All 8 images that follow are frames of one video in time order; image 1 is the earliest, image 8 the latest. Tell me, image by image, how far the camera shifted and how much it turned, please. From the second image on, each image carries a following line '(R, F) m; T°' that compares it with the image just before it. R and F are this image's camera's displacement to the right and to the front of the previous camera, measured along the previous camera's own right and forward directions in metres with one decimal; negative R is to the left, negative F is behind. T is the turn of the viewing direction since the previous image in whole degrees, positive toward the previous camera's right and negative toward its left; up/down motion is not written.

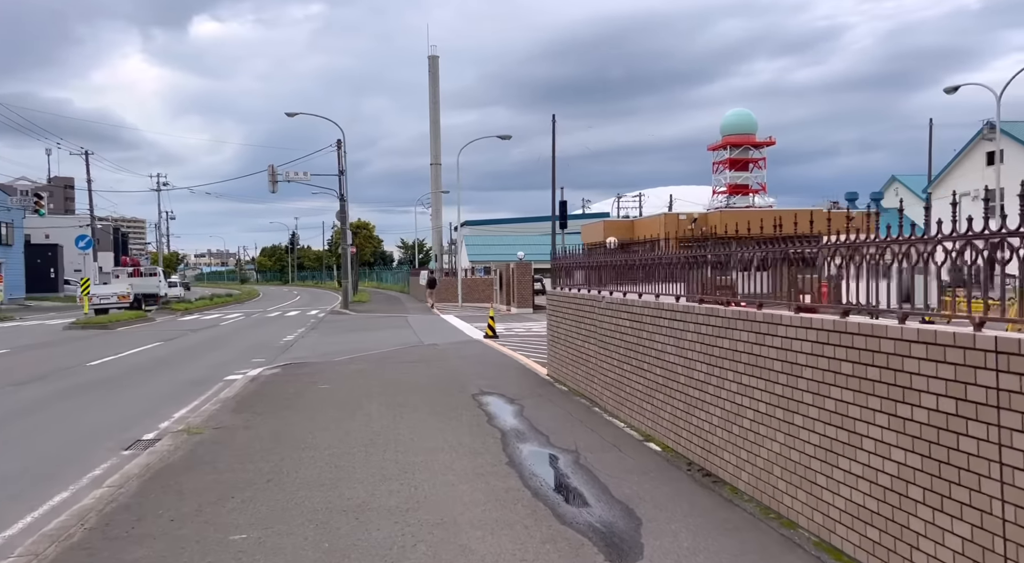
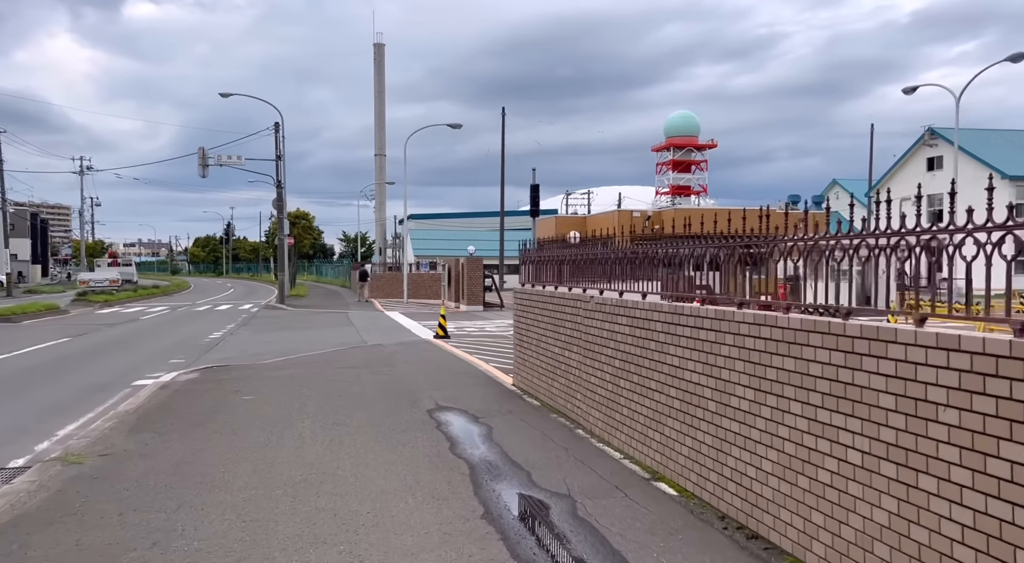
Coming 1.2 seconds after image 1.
(-0.3, +1.6) m; +4°
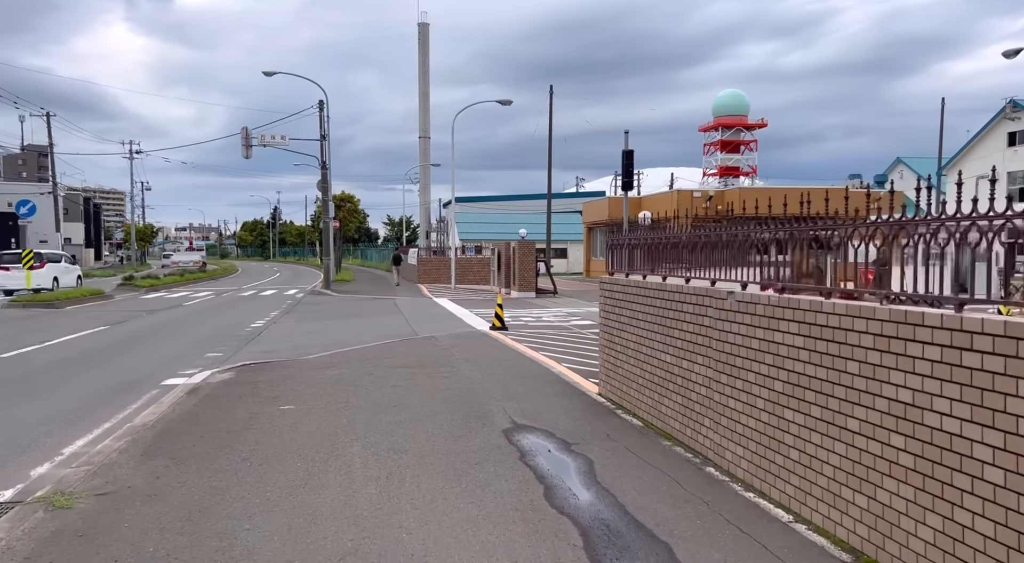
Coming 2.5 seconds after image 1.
(-0.5, +1.8) m; -3°
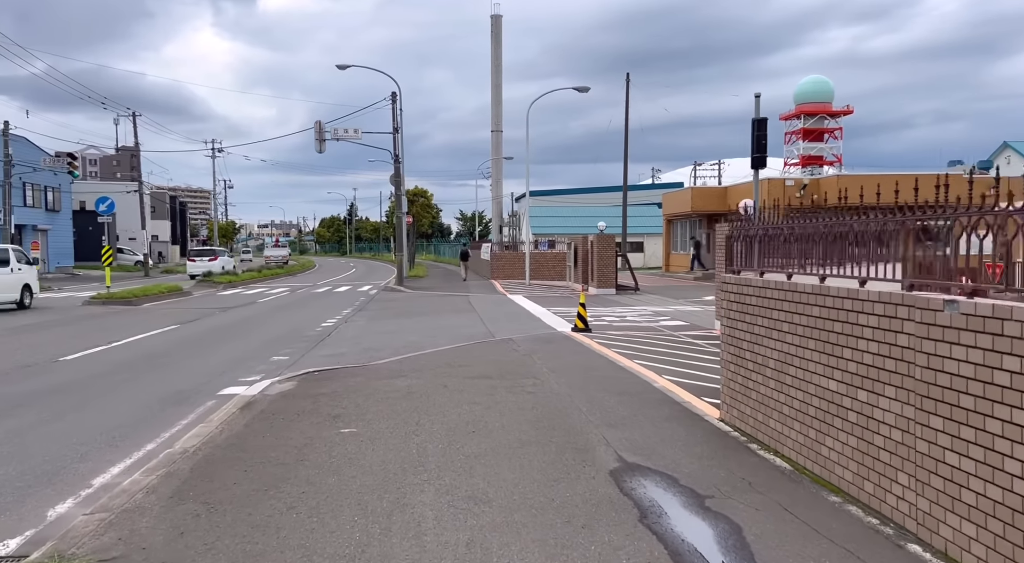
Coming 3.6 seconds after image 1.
(-0.3, +1.5) m; -6°
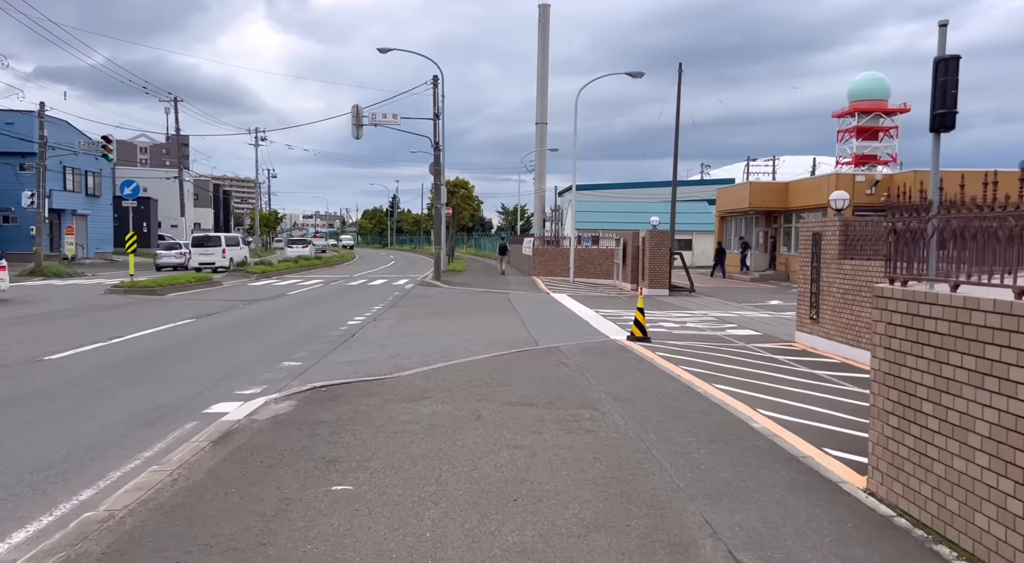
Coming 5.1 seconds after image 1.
(-0.2, +2.1) m; -3°
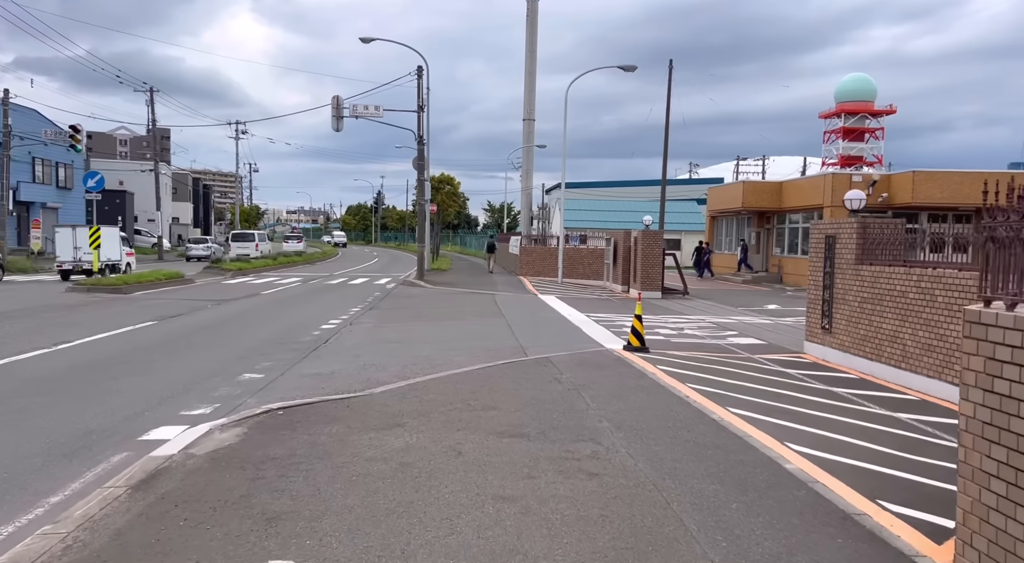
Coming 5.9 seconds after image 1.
(0.0, +1.2) m; +1°
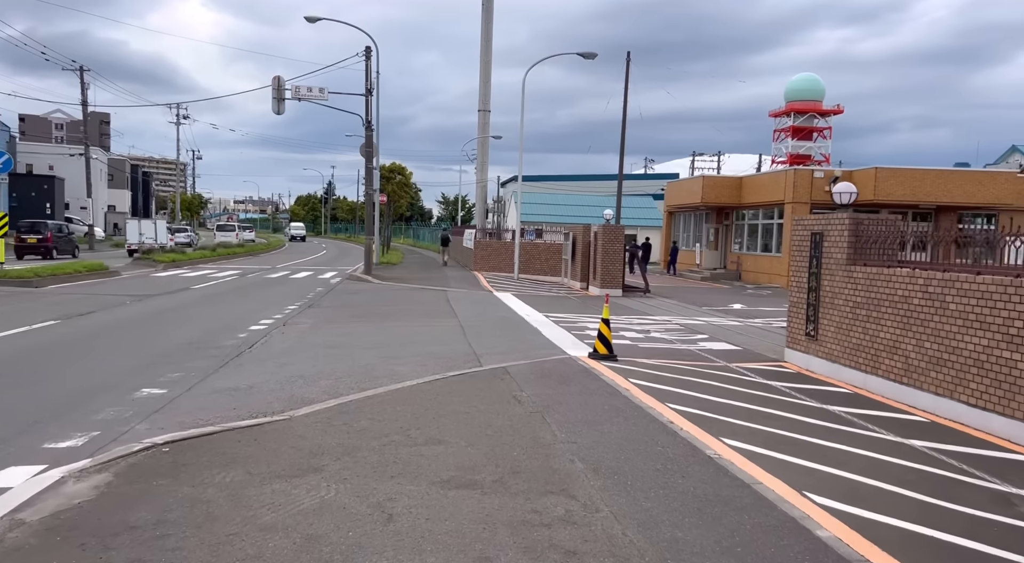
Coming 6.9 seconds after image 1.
(0.0, +1.5) m; +4°
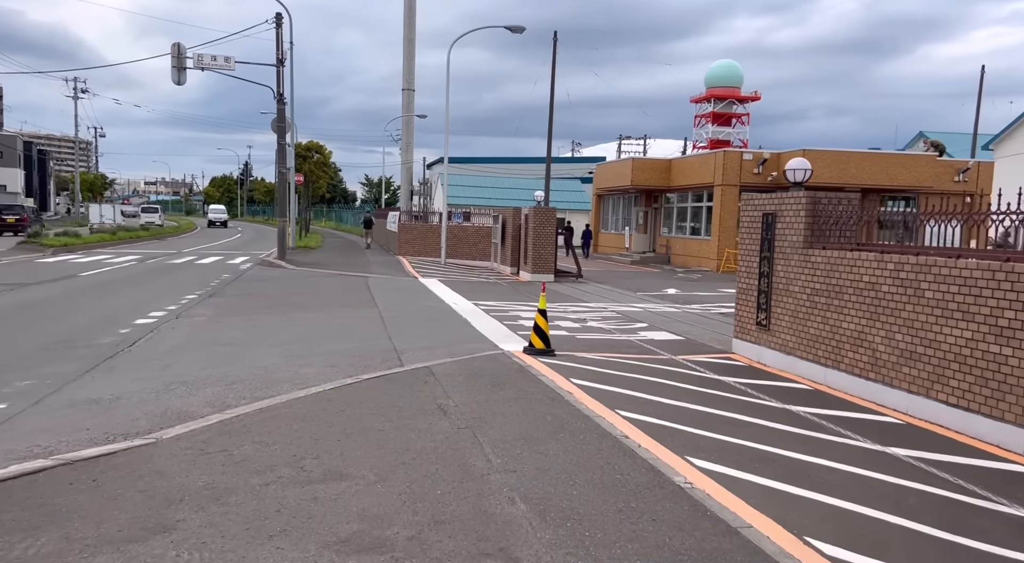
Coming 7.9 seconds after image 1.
(0.0, +1.3) m; +6°
